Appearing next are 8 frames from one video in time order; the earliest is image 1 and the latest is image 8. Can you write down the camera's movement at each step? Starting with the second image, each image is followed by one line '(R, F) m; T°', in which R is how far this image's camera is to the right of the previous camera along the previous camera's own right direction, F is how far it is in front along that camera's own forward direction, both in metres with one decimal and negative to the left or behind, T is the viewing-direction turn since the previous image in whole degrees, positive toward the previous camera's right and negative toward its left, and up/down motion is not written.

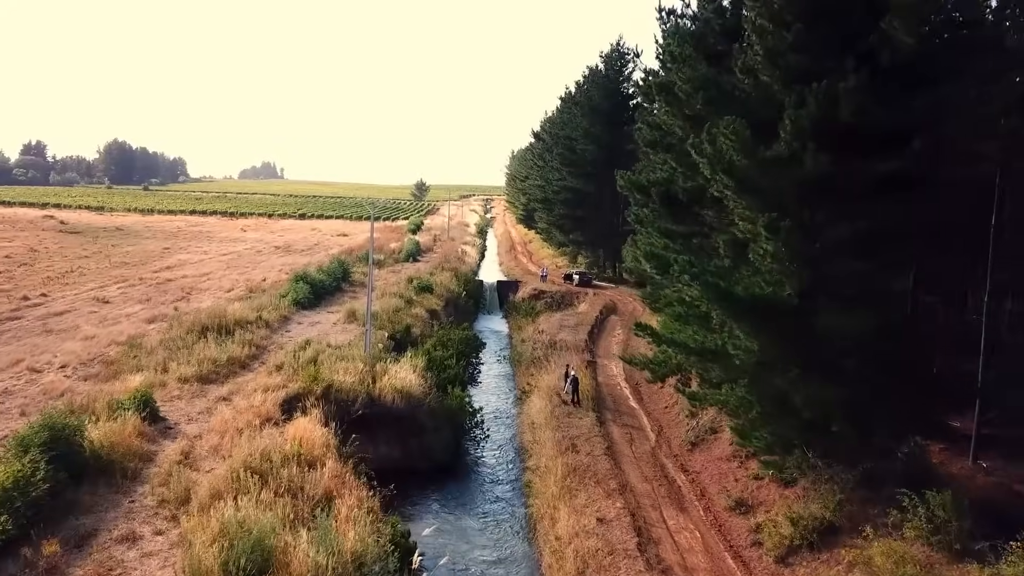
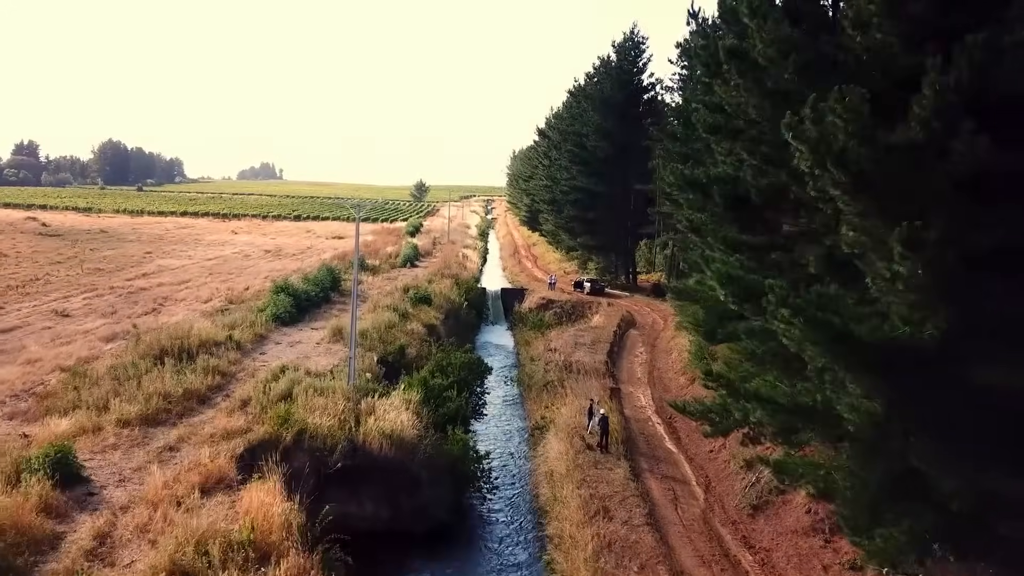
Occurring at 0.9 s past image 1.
(-0.3, +4.0) m; 0°
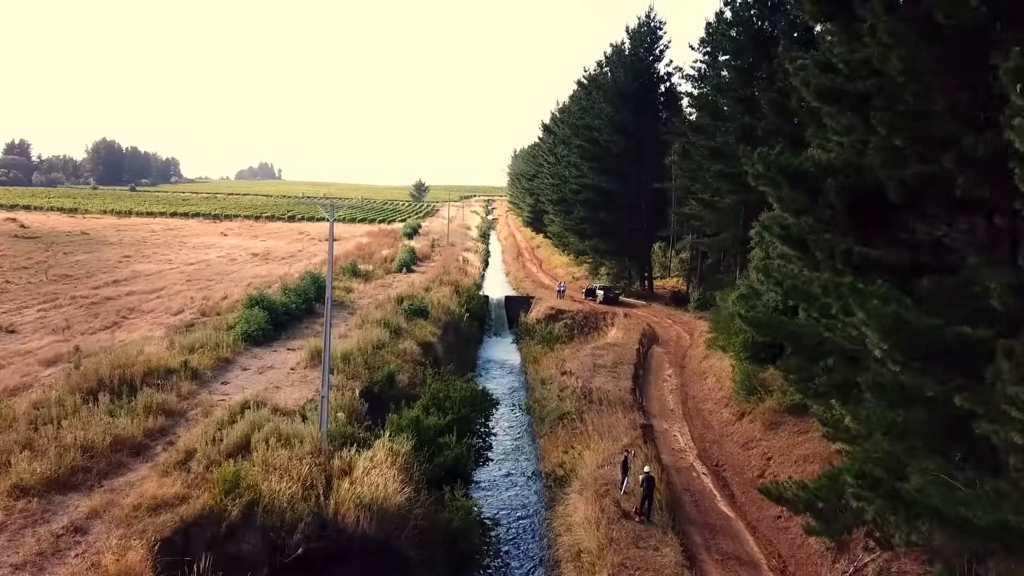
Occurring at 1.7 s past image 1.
(-0.3, +4.2) m; 0°
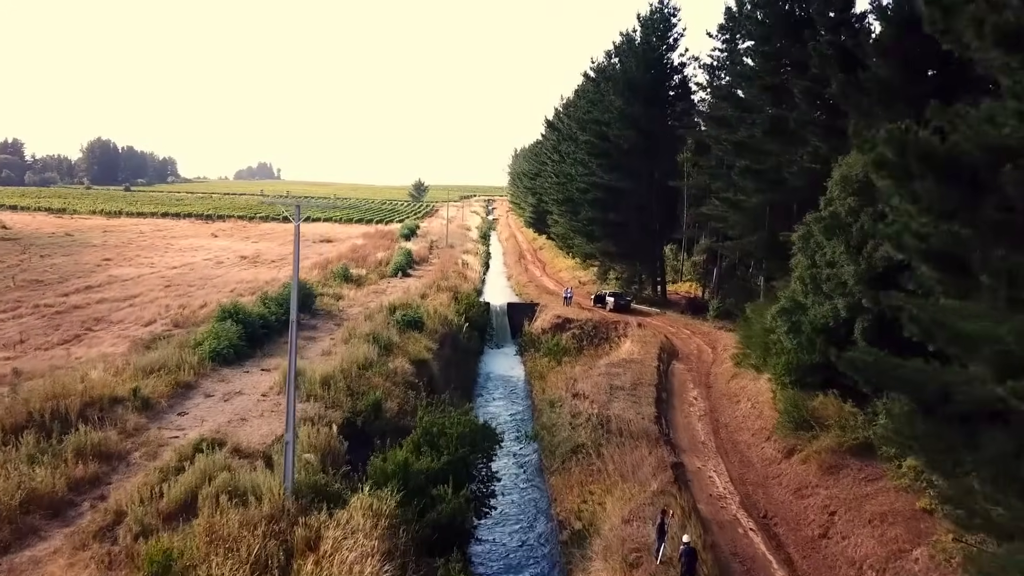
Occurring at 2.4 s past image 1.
(-0.1, +3.1) m; 0°
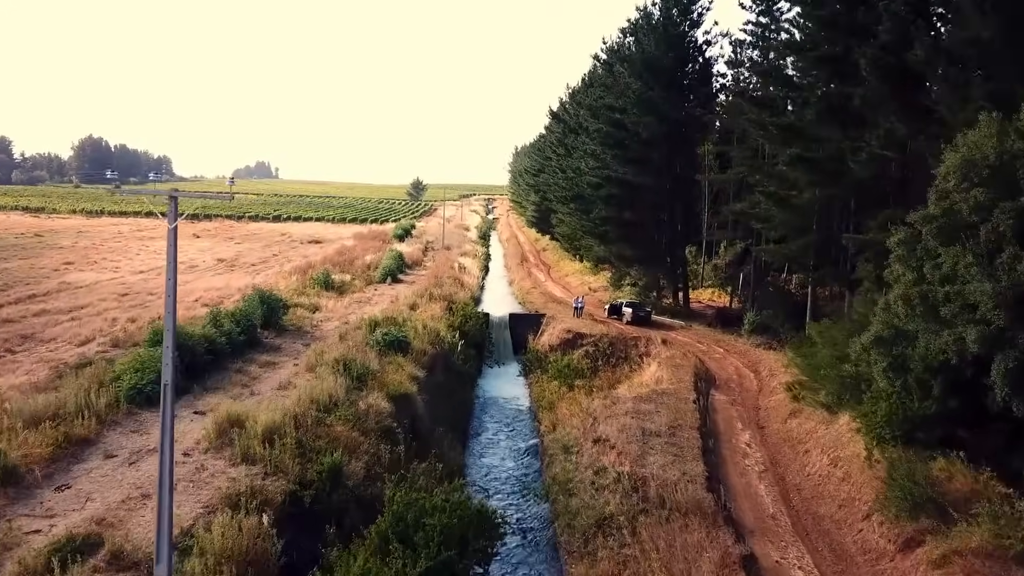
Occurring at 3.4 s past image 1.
(-0.1, +5.0) m; 0°
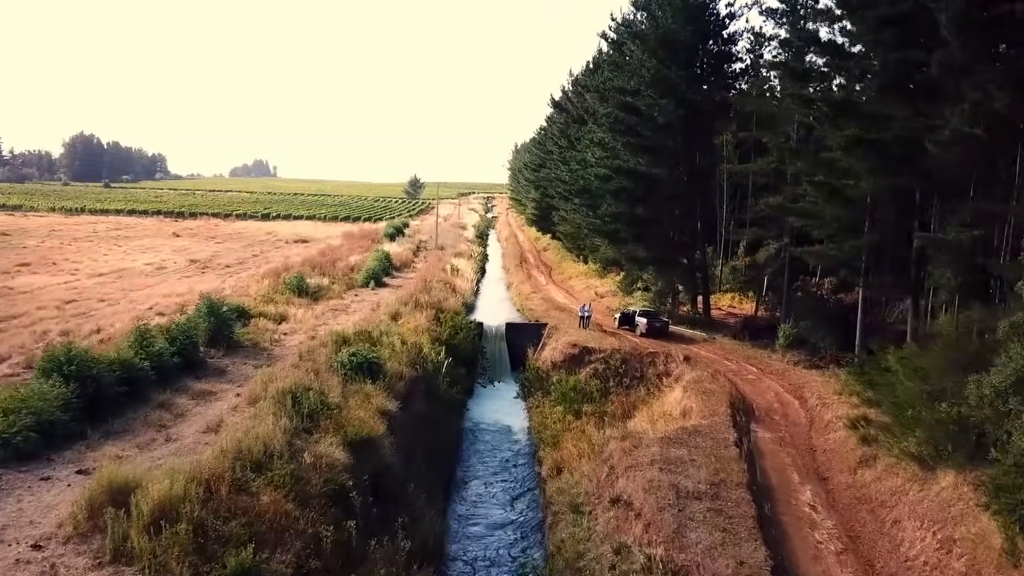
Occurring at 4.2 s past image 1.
(+0.1, +4.4) m; 0°
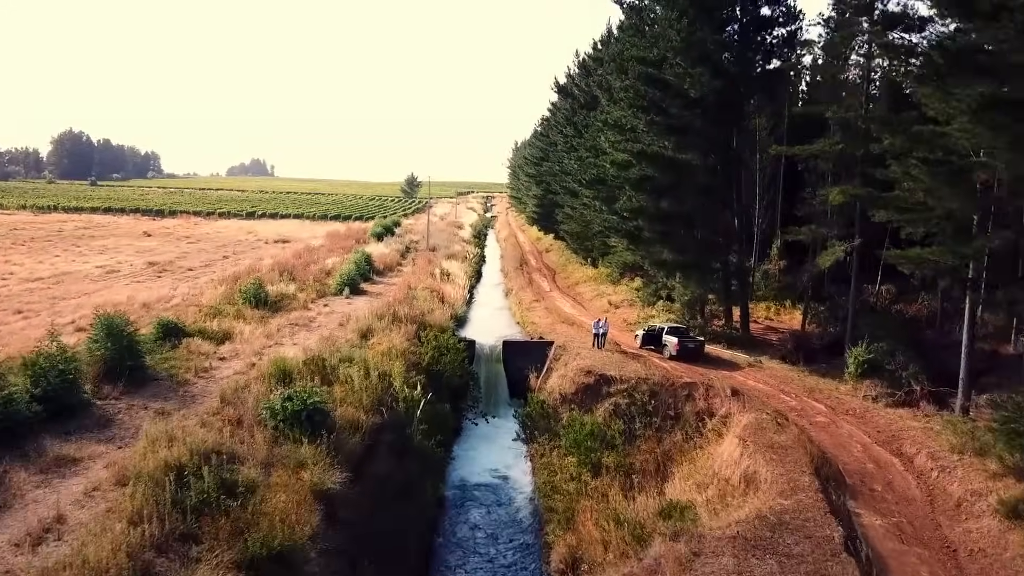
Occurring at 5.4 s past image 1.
(0.0, +5.7) m; 0°
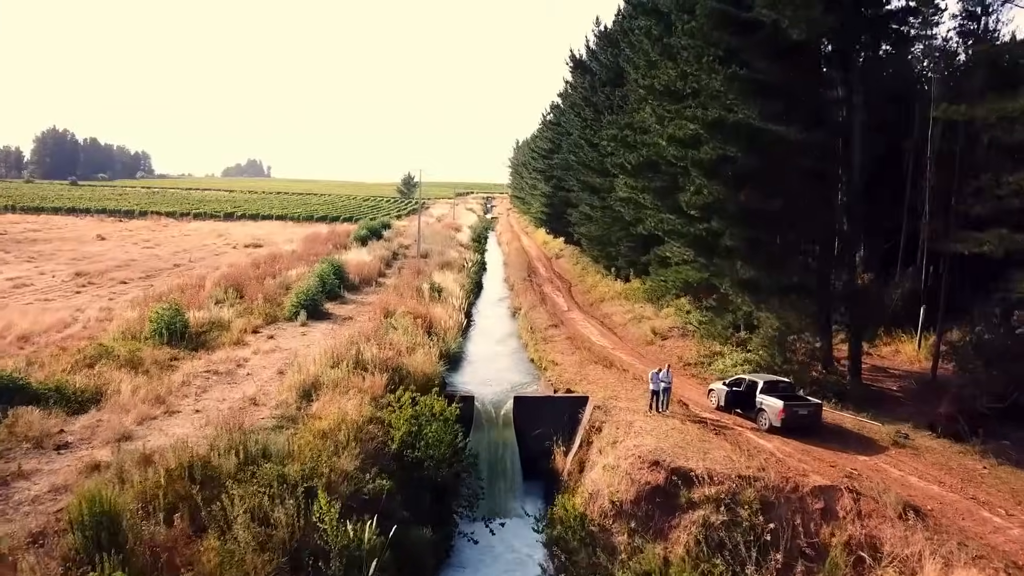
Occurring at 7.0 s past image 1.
(-0.3, +8.2) m; 0°
